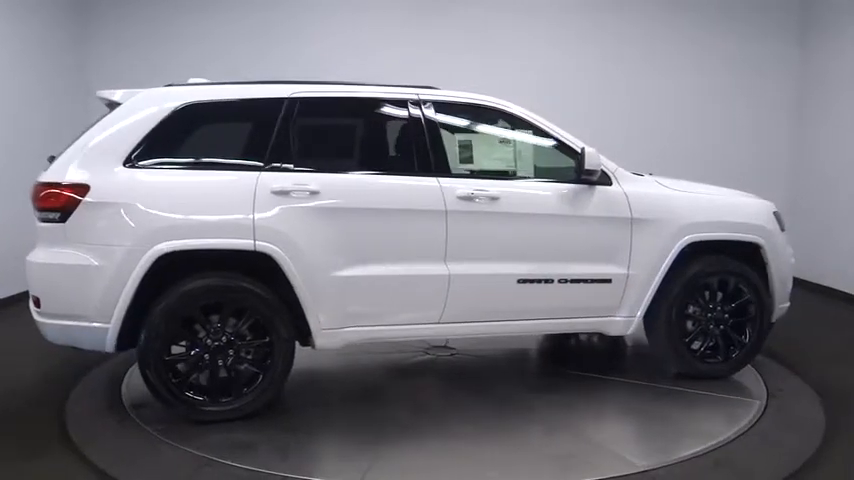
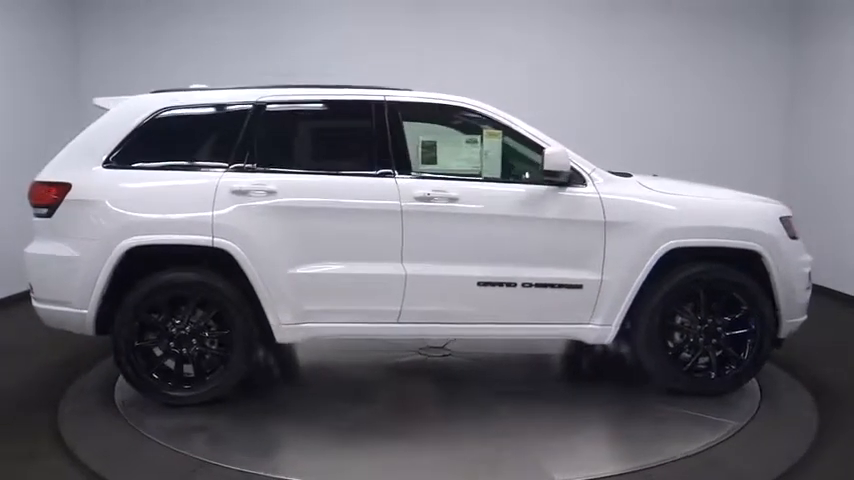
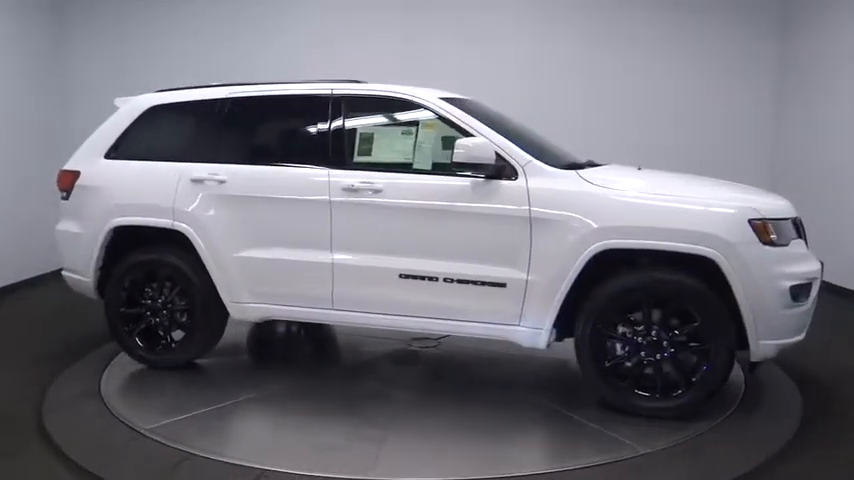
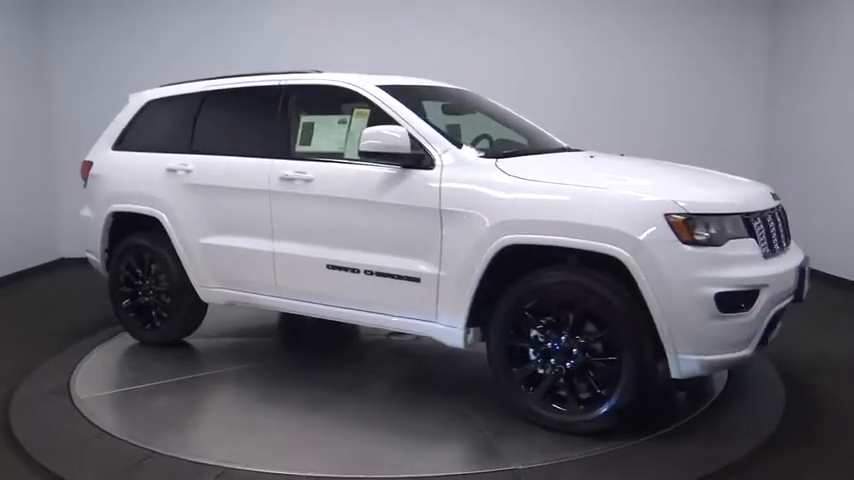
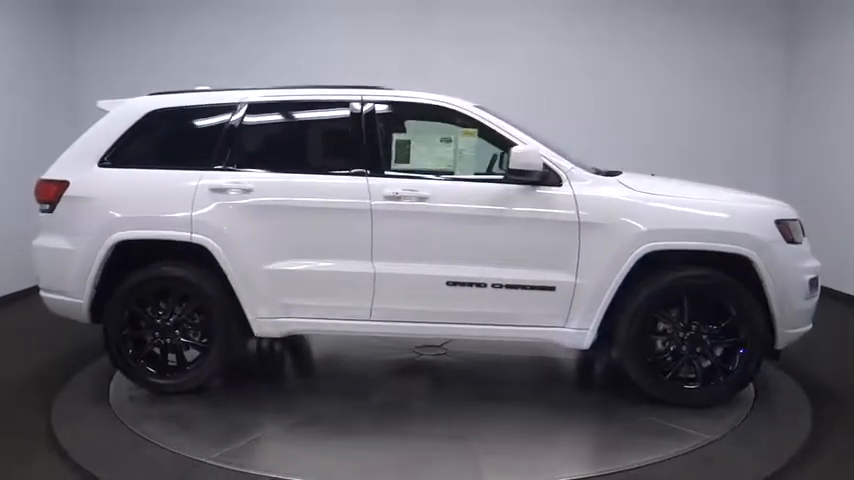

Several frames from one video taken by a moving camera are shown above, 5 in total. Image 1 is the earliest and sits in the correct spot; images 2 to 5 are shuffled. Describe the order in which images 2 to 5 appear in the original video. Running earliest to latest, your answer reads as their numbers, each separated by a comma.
2, 5, 3, 4
